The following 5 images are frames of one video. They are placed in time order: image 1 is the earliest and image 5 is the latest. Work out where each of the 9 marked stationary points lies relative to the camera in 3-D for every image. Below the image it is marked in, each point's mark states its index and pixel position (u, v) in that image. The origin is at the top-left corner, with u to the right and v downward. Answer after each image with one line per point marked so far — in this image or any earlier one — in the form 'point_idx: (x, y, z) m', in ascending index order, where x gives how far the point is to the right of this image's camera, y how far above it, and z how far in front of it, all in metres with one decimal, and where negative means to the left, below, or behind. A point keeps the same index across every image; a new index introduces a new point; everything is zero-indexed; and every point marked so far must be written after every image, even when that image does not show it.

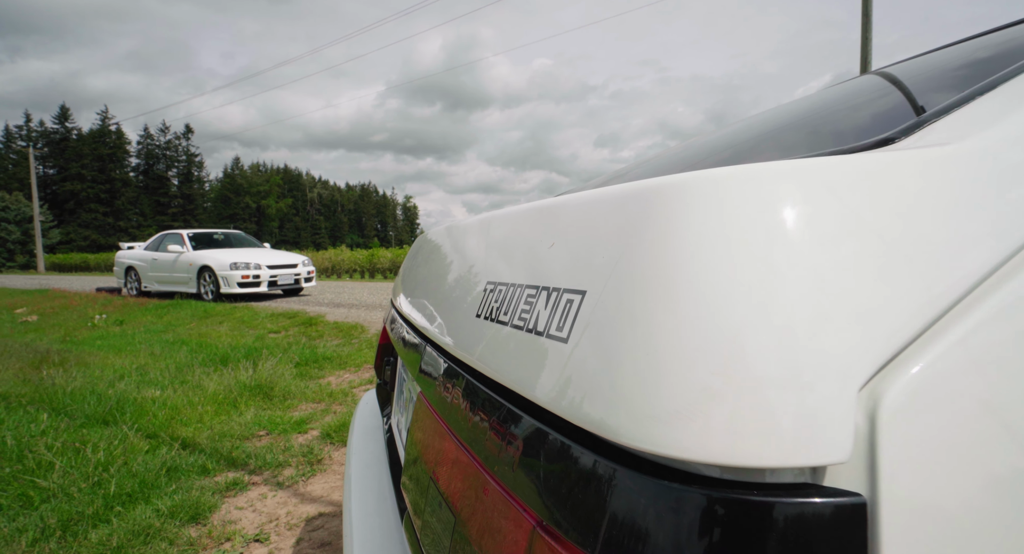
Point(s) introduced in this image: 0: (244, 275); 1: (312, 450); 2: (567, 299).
0: (-5.9, 0.0, +11.5) m
1: (-1.2, -1.0, +3.1) m
2: (+0.1, 0.0, +0.6) m
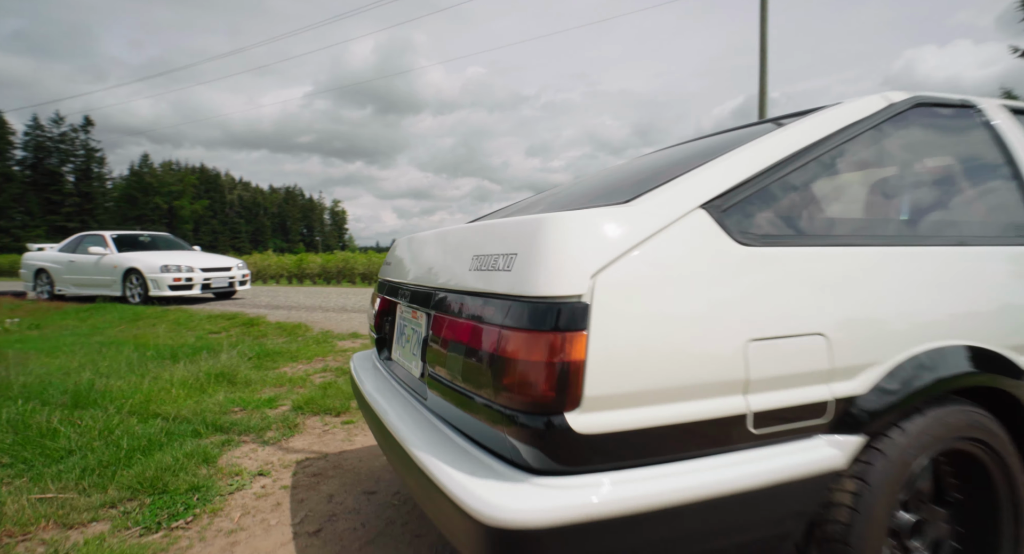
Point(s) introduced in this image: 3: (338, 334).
0: (-7.3, 0.0, +11.4) m
1: (-1.6, -1.0, +3.7) m
2: (0.0, +0.1, +1.3) m
3: (-2.5, -0.8, +7.5) m
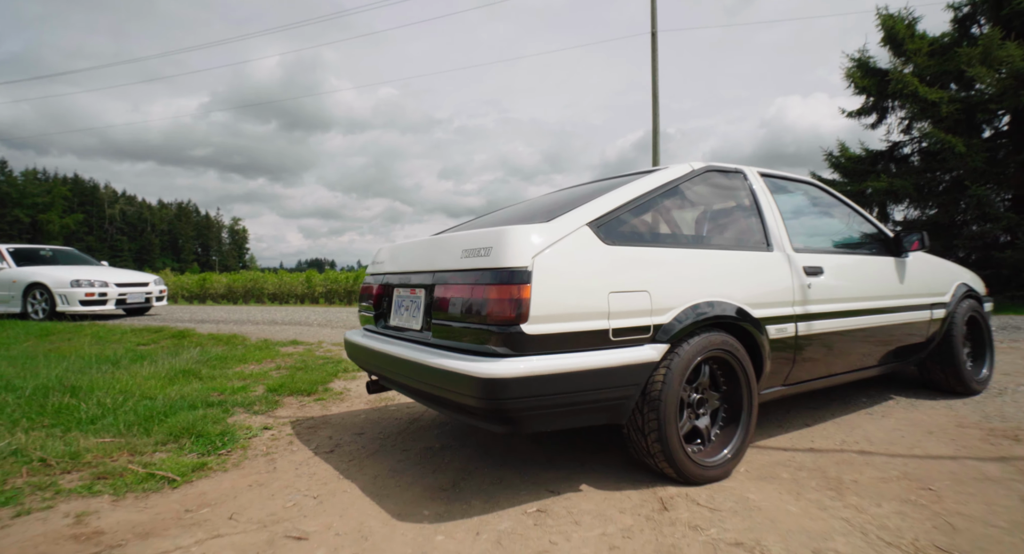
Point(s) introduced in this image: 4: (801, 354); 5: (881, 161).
0: (-9.0, -0.3, +11.2) m
1: (-2.1, -1.0, +4.5) m
2: (-0.1, +0.1, +2.4) m
3: (-3.6, -1.0, +8.0) m
4: (+1.7, -0.4, +3.1) m
5: (+10.1, +3.1, +14.3) m
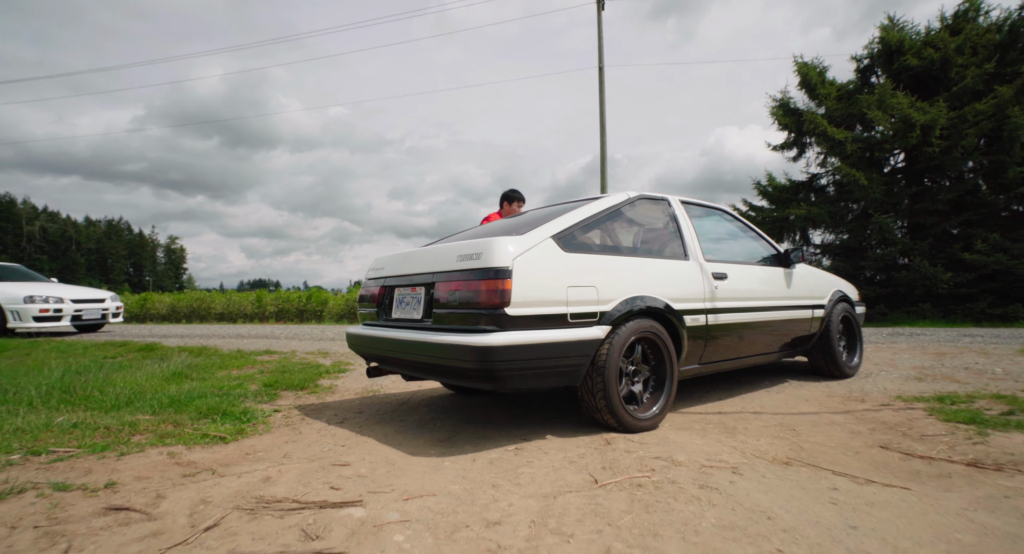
0: (-9.8, -0.7, +11.1) m
1: (-2.4, -1.1, +5.0) m
2: (-0.2, +0.1, +3.2) m
3: (-4.2, -1.2, +8.5) m
4: (+1.5, -0.5, +4.1) m
5: (+8.9, +2.6, +16.1) m
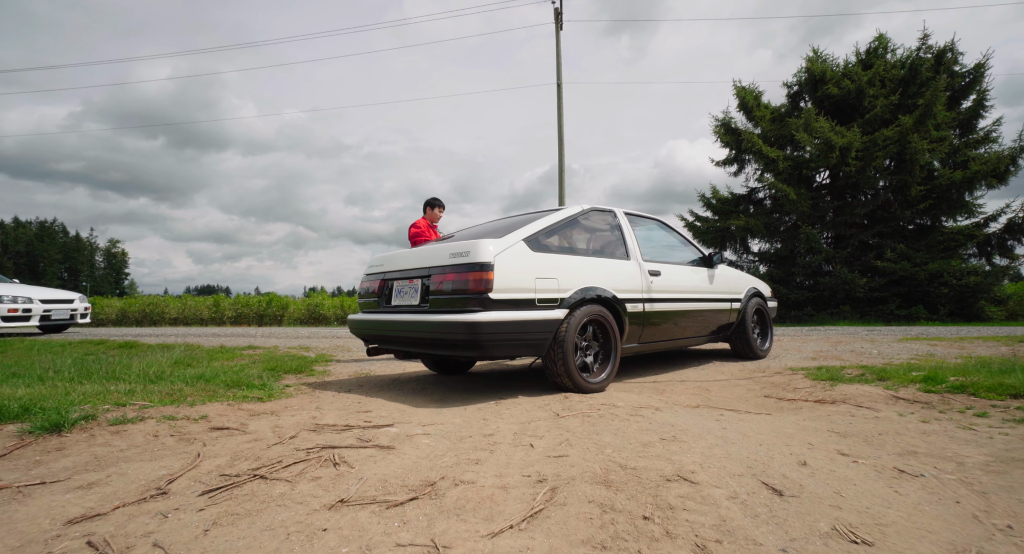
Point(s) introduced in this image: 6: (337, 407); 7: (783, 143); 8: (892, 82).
0: (-10.6, -0.7, +11.2) m
1: (-2.6, -1.1, +5.7) m
2: (-0.4, +0.2, +4.1) m
3: (-4.7, -1.2, +9.0) m
4: (+1.3, -0.4, +5.1) m
5: (+7.7, +2.5, +17.7) m
6: (-1.2, -0.9, +3.6) m
7: (+8.5, +4.2, +16.5) m
8: (+11.0, +5.7, +15.3) m
